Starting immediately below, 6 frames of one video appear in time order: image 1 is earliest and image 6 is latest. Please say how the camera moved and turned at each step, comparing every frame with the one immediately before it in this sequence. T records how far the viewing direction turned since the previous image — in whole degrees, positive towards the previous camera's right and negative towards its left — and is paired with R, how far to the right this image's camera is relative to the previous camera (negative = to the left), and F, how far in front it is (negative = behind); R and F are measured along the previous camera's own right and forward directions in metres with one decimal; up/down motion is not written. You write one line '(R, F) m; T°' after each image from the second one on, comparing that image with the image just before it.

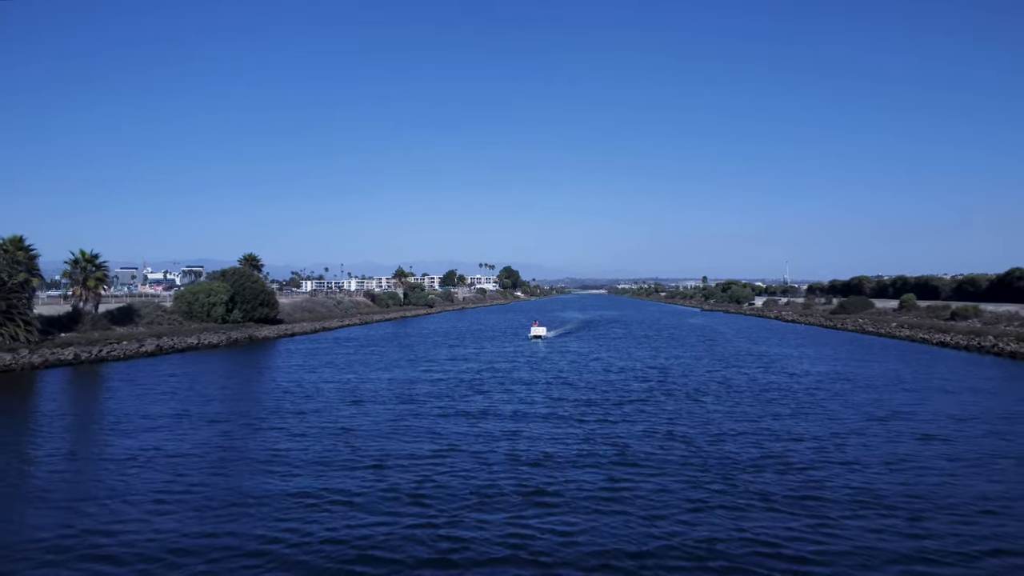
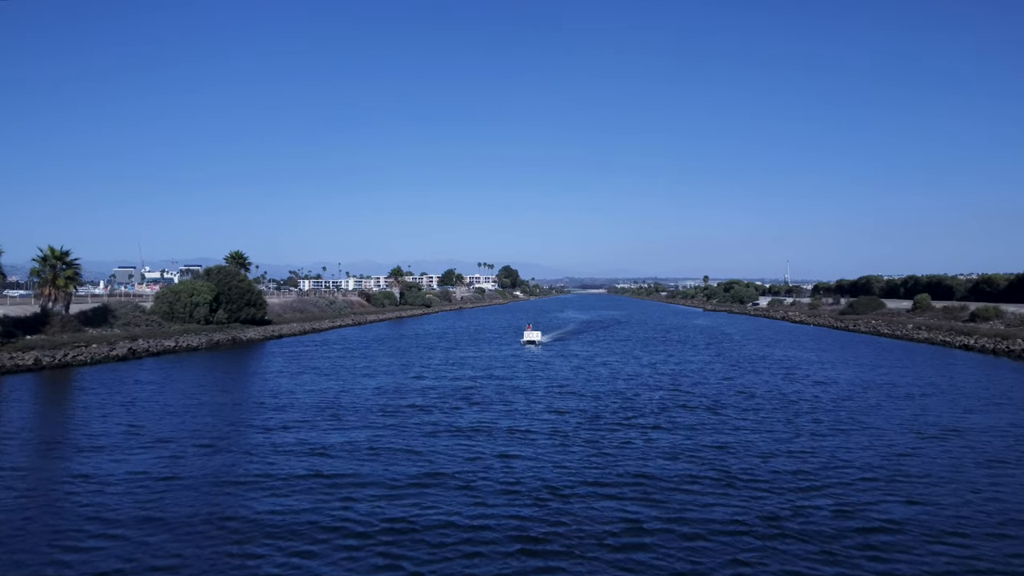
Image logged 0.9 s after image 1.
(+0.1, +2.8) m; 0°
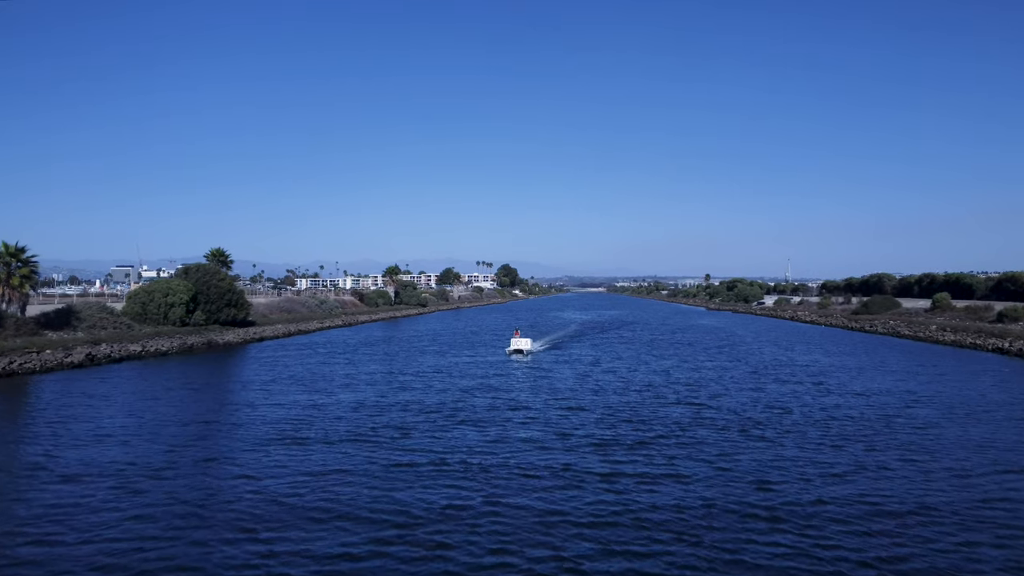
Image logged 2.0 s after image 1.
(+0.1, +3.6) m; 0°
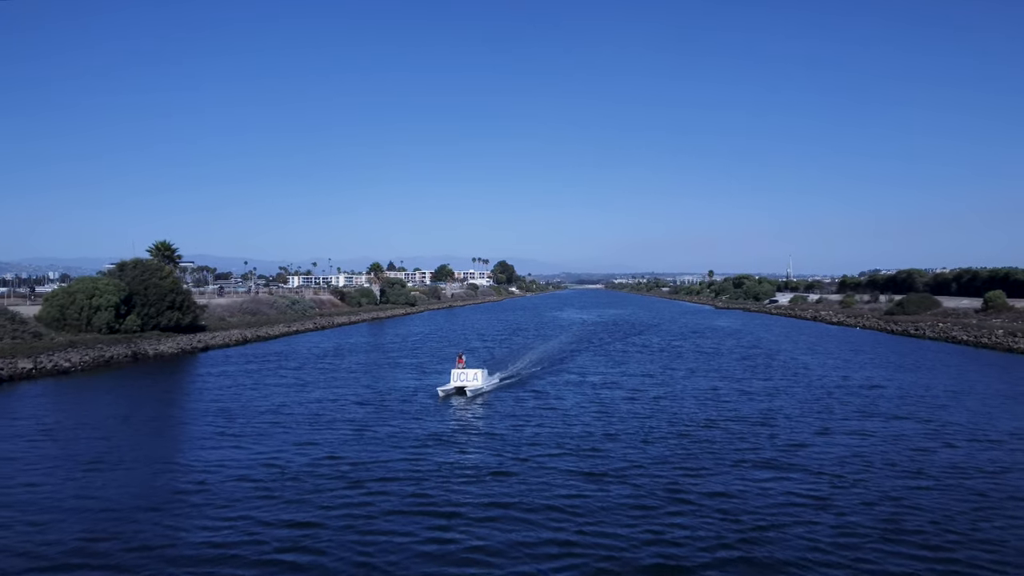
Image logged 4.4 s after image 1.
(+0.2, +8.4) m; 0°
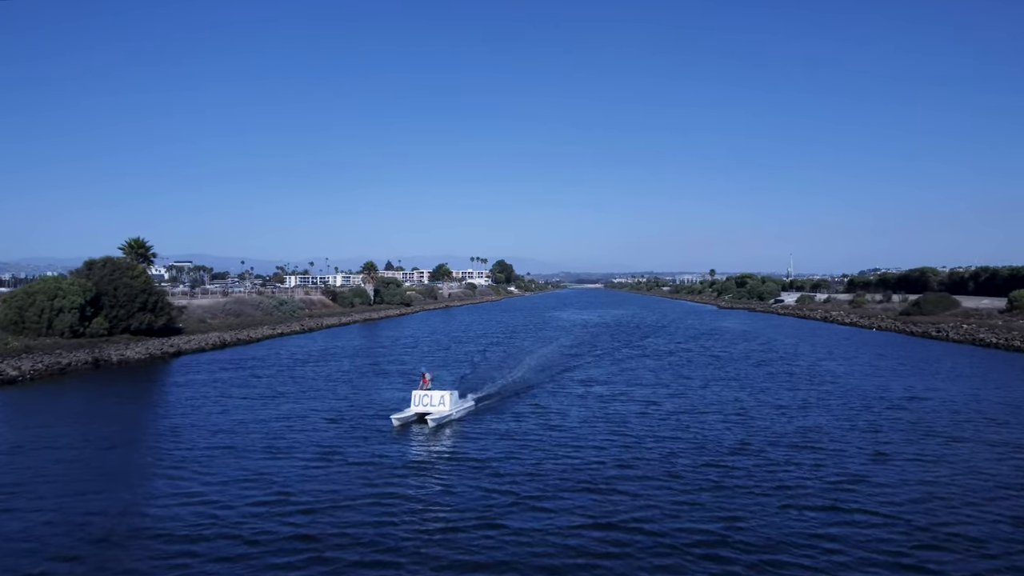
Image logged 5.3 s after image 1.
(+0.1, +3.3) m; 0°
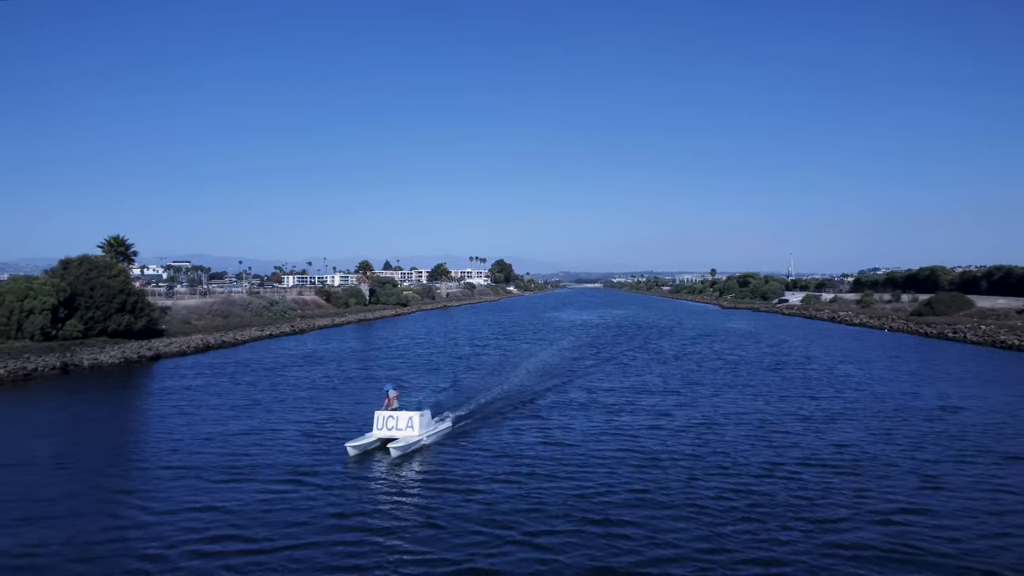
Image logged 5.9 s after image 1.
(+0.1, +2.2) m; 0°
